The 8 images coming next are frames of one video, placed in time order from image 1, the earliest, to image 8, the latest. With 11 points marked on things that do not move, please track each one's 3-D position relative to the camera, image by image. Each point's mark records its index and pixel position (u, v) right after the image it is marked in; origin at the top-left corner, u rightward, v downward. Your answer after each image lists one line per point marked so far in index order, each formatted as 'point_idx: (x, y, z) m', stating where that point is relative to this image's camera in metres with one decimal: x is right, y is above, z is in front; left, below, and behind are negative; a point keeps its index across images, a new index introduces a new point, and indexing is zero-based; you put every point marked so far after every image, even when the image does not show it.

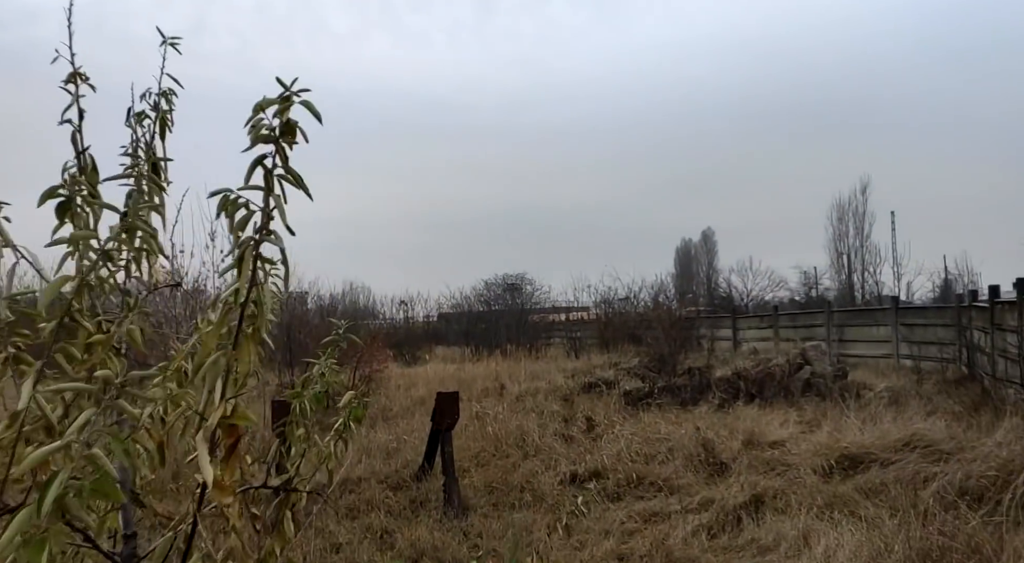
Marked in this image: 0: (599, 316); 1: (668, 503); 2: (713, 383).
0: (+2.2, -0.9, +18.2) m
1: (+1.2, -1.7, +5.3) m
2: (+2.8, -1.4, +10.0) m
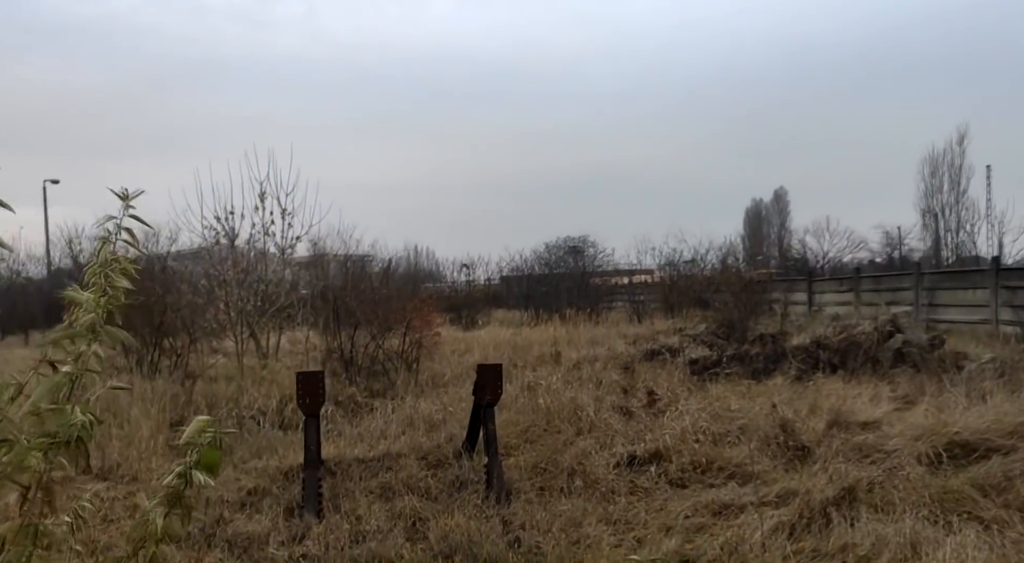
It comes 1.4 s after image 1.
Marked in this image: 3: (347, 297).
0: (+3.7, +0.1, +17.3) m
1: (+1.5, -1.4, +4.6) m
2: (+3.6, -0.9, +9.1) m
3: (-2.3, -0.3, +9.9) m
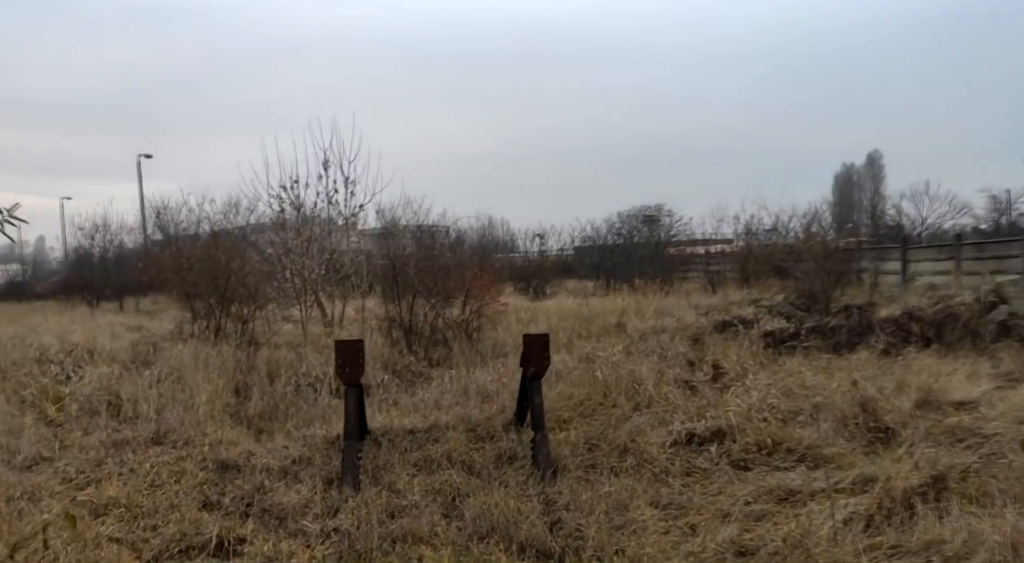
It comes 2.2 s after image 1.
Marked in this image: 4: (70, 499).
0: (+5.3, +0.8, +16.5) m
1: (+1.8, -1.2, +4.2) m
2: (+4.3, -0.5, +8.4) m
3: (-1.4, +0.2, +9.8) m
4: (-2.9, -1.4, +4.6) m
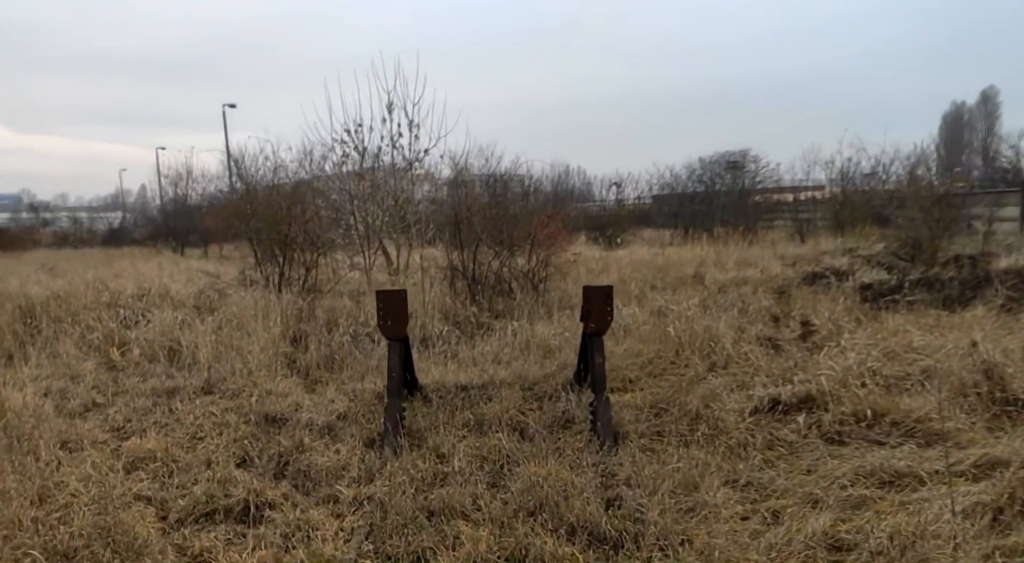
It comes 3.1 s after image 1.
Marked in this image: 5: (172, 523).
0: (+6.9, +1.9, +15.2) m
1: (+2.0, -0.9, +3.5) m
2: (+5.0, 0.0, +7.4) m
3: (-0.5, +0.9, +9.3) m
4: (-2.5, -1.0, +4.5) m
5: (-1.6, -1.1, +3.4) m
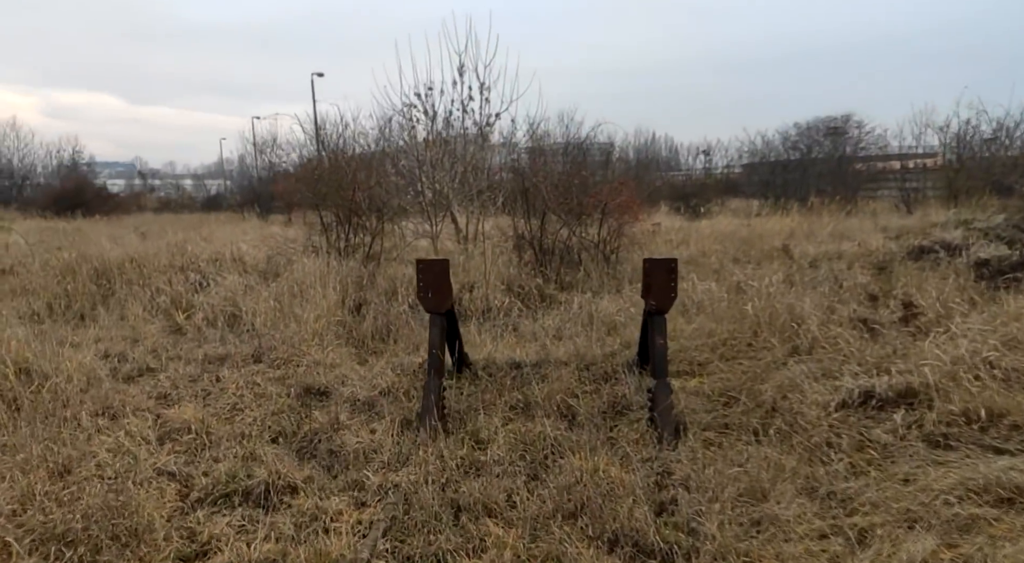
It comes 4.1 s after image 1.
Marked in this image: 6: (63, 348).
0: (+8.4, +2.4, +13.8) m
1: (+2.2, -0.8, +2.9) m
2: (+5.6, +0.2, +6.3) m
3: (+0.4, +1.2, +8.9) m
4: (-2.2, -0.8, +4.4) m
5: (-1.4, -1.0, +3.2) m
6: (-3.8, -0.6, +6.0) m
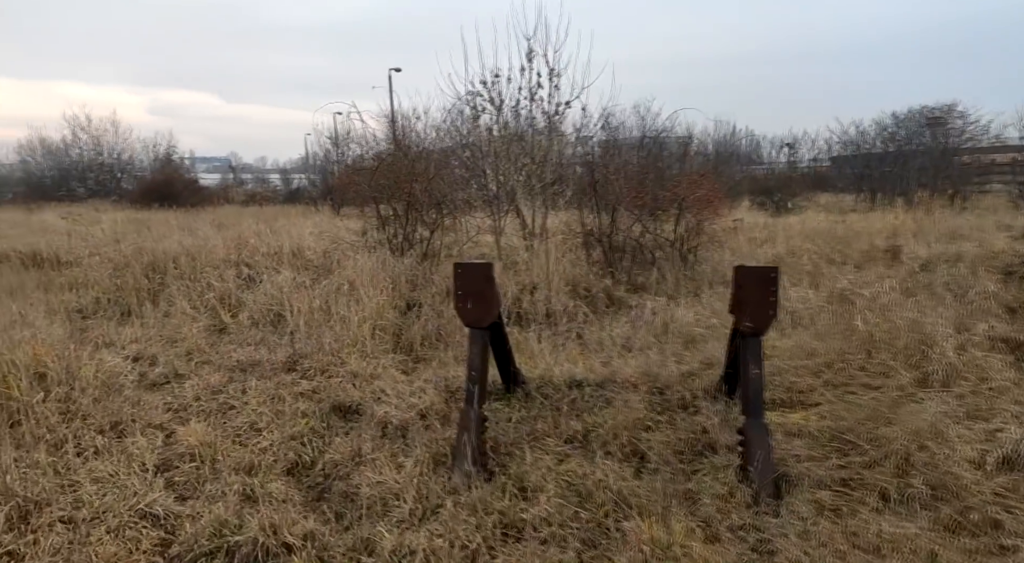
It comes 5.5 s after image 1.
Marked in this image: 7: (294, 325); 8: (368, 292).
0: (+9.7, +2.3, +12.2) m
1: (+2.3, -0.9, +2.0) m
2: (+6.1, +0.1, +5.0) m
3: (+1.1, +1.2, +8.1) m
4: (-1.9, -0.8, +3.9) m
5: (-1.3, -1.0, +2.6) m
6: (-3.3, -0.5, +5.6) m
7: (-1.9, -0.4, +6.2) m
8: (-1.4, -0.1, +6.7) m
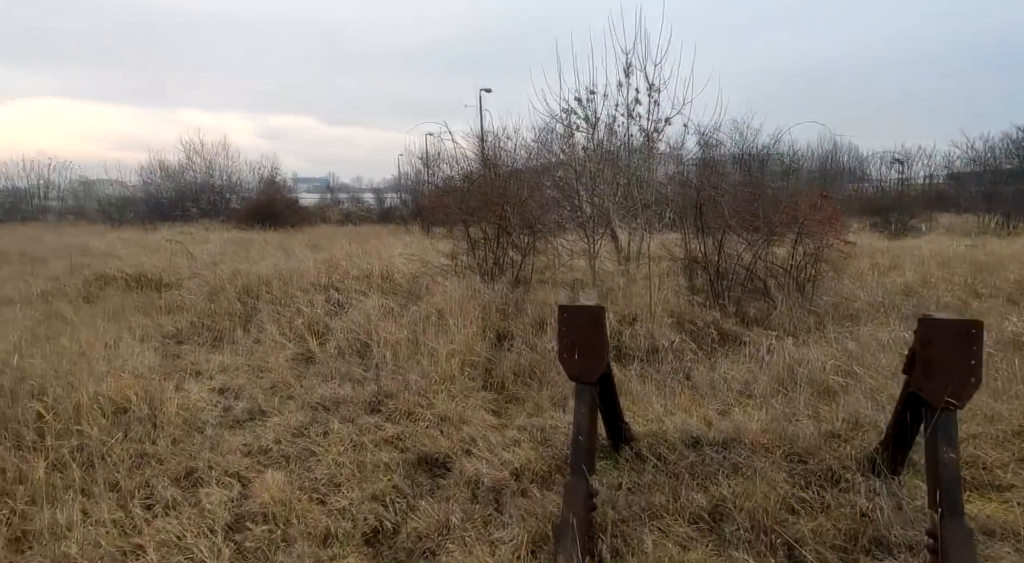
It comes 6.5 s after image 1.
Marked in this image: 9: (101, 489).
0: (+11.2, +1.8, +10.5) m
1: (+2.6, -1.0, +1.1) m
2: (+6.7, -0.2, +3.8) m
3: (+2.2, +0.9, +7.4) m
4: (-1.4, -1.0, +3.6) m
5: (-0.9, -1.2, +2.2) m
6: (-2.5, -0.8, +5.5) m
7: (-1.1, -0.6, +5.9) m
8: (-0.5, -0.4, +6.3) m
9: (-2.0, -1.0, +3.4) m
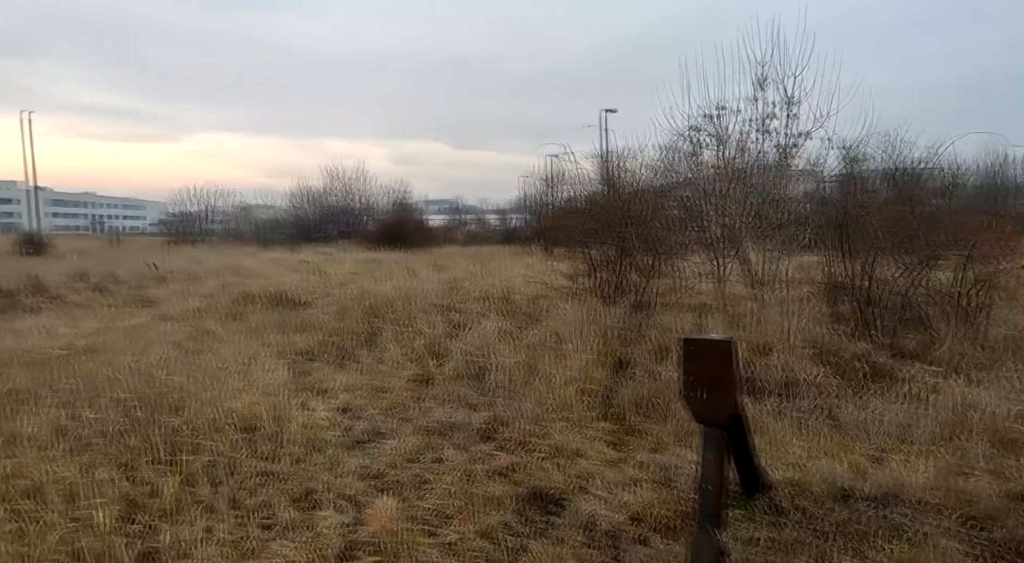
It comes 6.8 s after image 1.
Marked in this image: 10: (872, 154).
0: (+12.8, +1.3, +8.3) m
1: (+2.7, -1.1, +0.5) m
2: (+7.2, -0.3, +2.4) m
3: (+3.4, +0.6, +6.8) m
4: (-0.8, -1.1, +3.5) m
5: (-0.6, -1.2, +2.1) m
6: (-1.6, -0.9, +5.6) m
7: (-0.1, -0.8, +5.8) m
8: (+0.5, -0.6, +6.1) m
9: (-1.4, -1.1, +3.5) m
10: (+3.7, +1.3, +7.3) m
